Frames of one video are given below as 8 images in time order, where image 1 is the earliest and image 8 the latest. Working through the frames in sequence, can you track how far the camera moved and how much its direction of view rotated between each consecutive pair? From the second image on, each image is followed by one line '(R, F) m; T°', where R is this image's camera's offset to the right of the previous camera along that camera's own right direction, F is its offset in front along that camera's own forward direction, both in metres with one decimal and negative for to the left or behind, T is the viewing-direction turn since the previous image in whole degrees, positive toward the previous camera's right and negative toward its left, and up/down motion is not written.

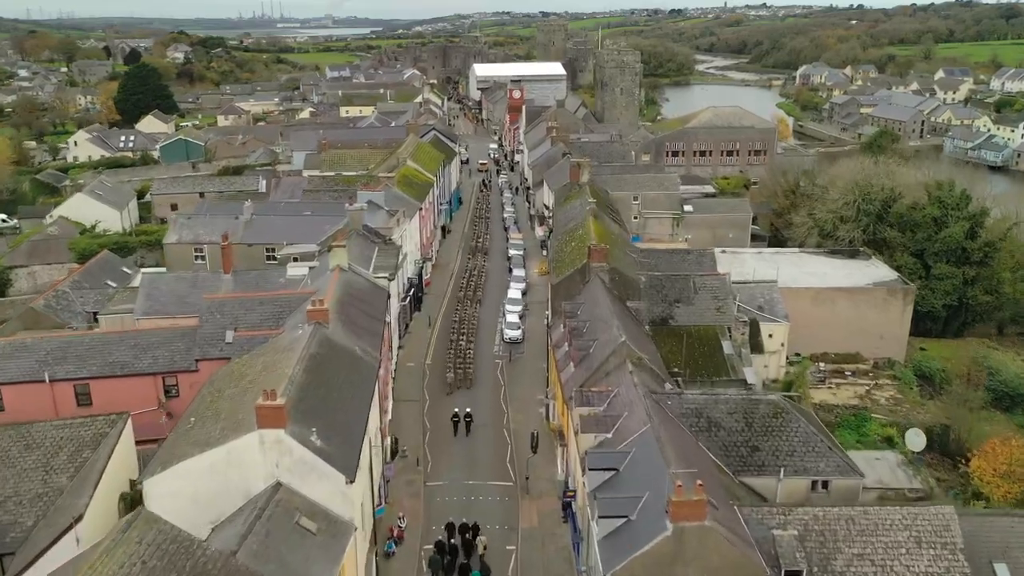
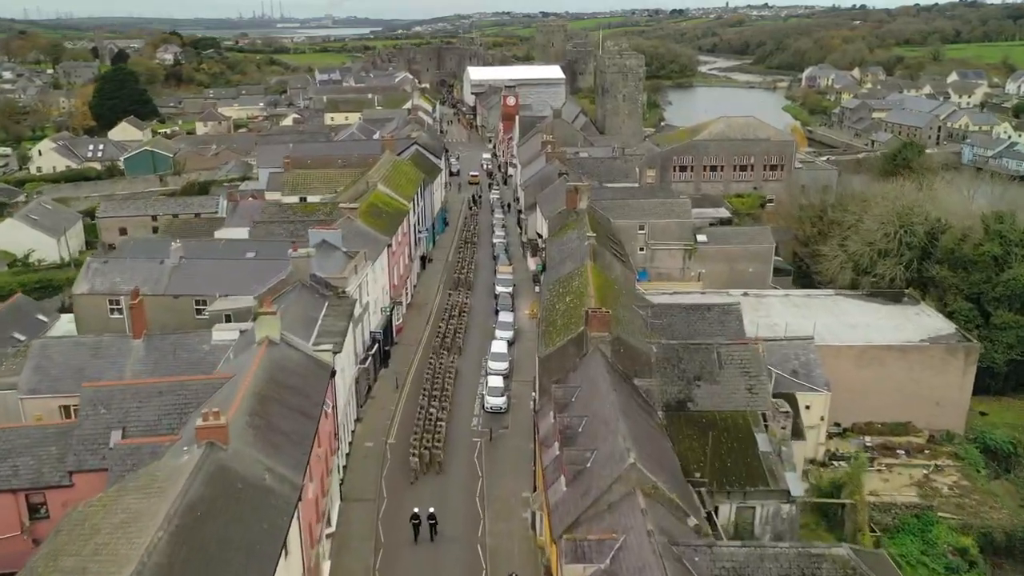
(+0.6, +6.0) m; 0°
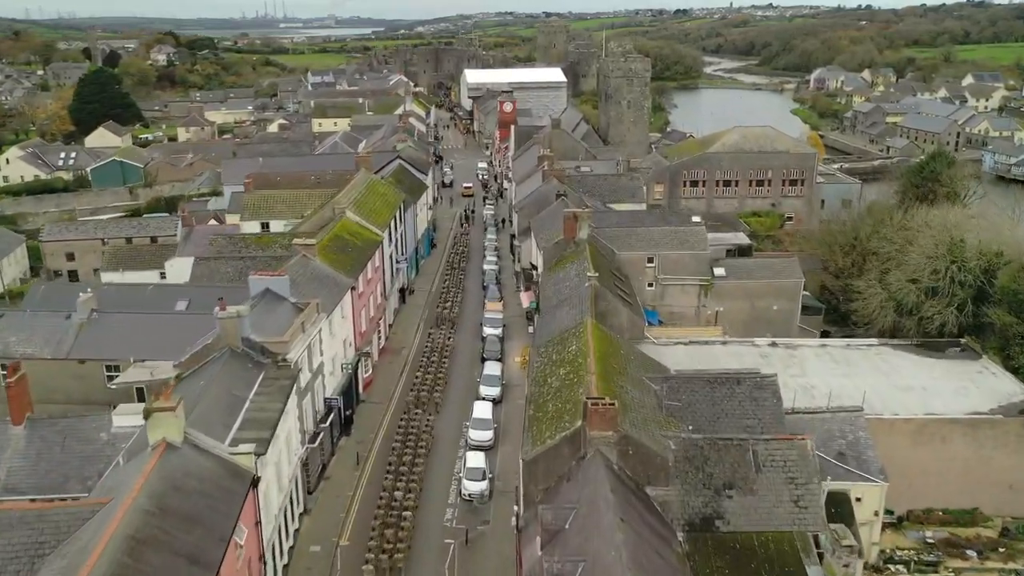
(+0.6, +5.3) m; 0°
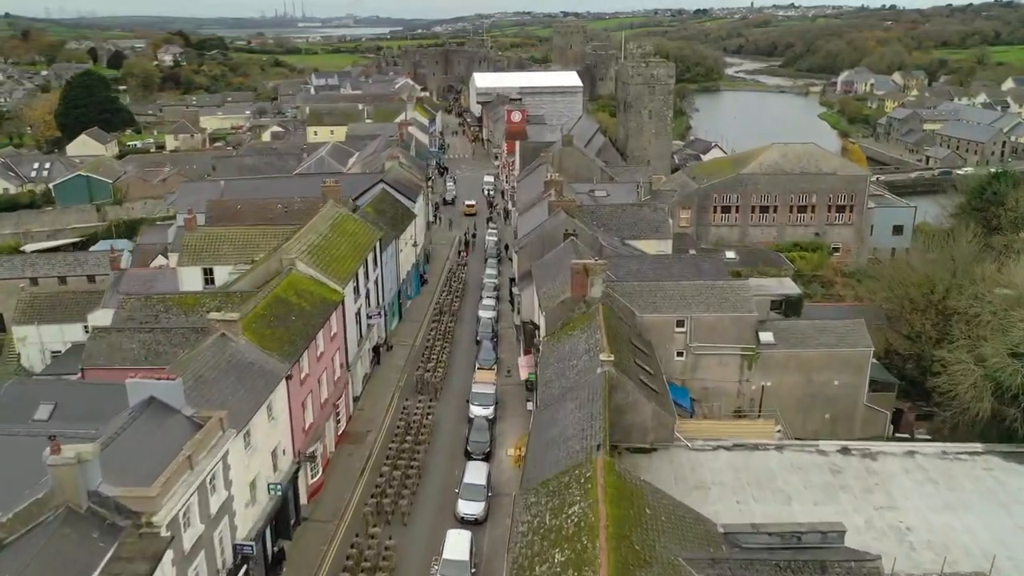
(+0.8, +7.1) m; -1°
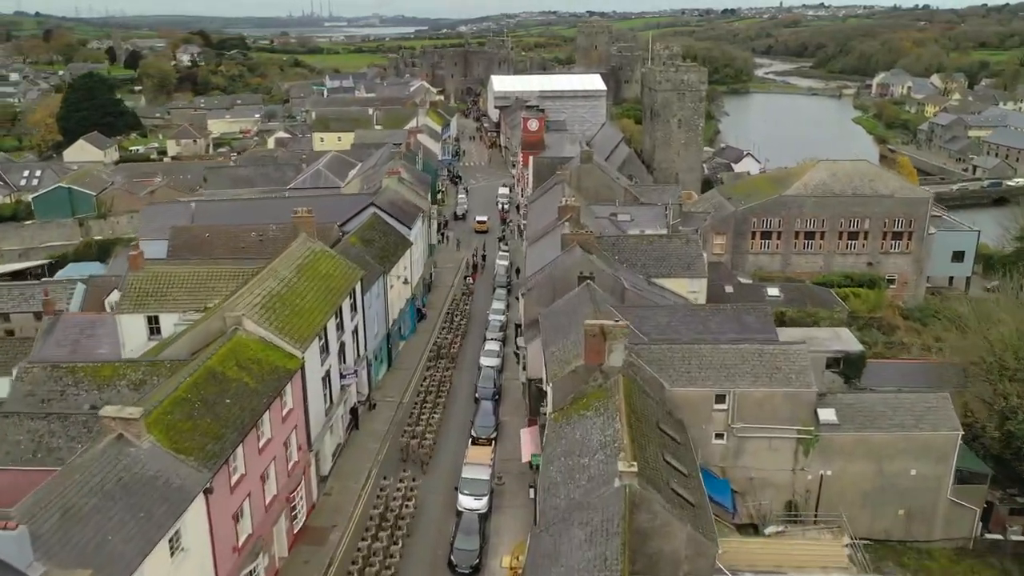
(+0.6, +5.4) m; -2°
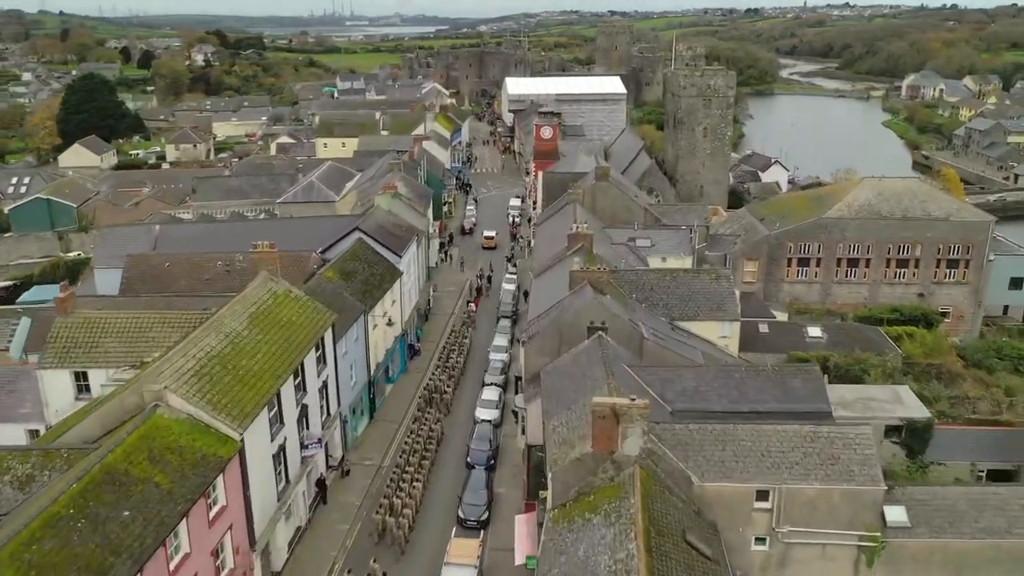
(+0.6, +4.5) m; -1°
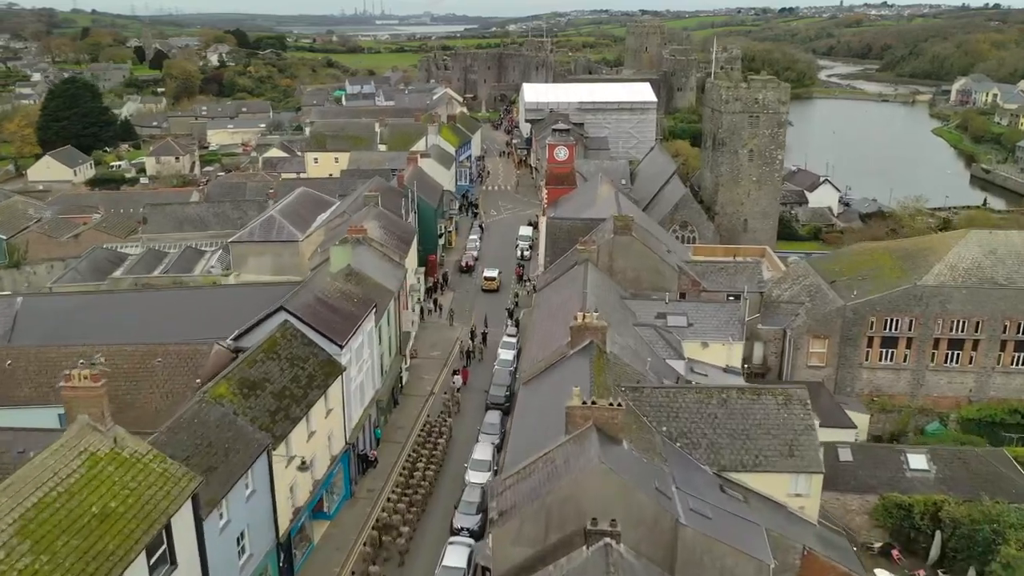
(+1.2, +9.0) m; -2°
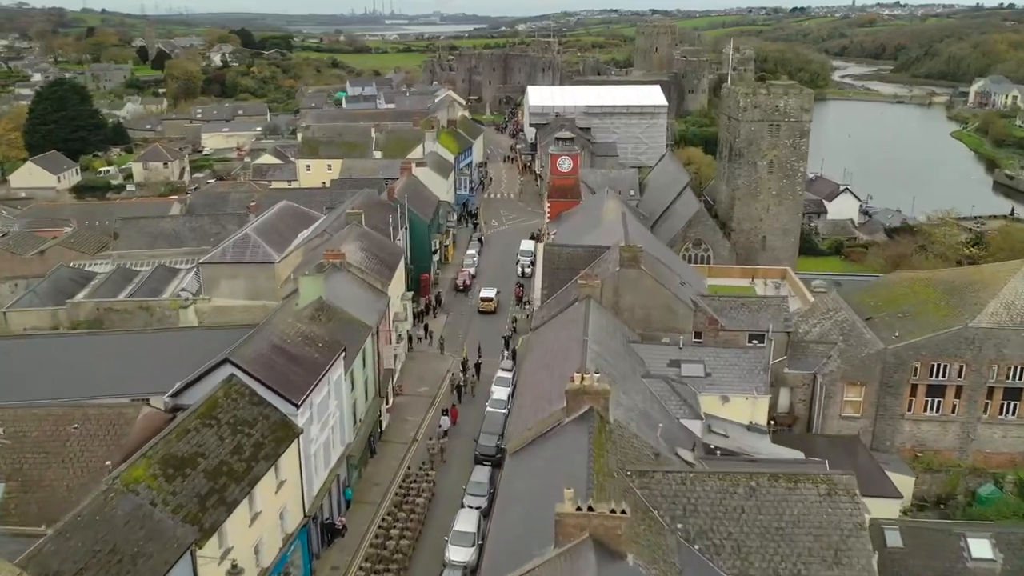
(+0.5, +3.6) m; -1°
